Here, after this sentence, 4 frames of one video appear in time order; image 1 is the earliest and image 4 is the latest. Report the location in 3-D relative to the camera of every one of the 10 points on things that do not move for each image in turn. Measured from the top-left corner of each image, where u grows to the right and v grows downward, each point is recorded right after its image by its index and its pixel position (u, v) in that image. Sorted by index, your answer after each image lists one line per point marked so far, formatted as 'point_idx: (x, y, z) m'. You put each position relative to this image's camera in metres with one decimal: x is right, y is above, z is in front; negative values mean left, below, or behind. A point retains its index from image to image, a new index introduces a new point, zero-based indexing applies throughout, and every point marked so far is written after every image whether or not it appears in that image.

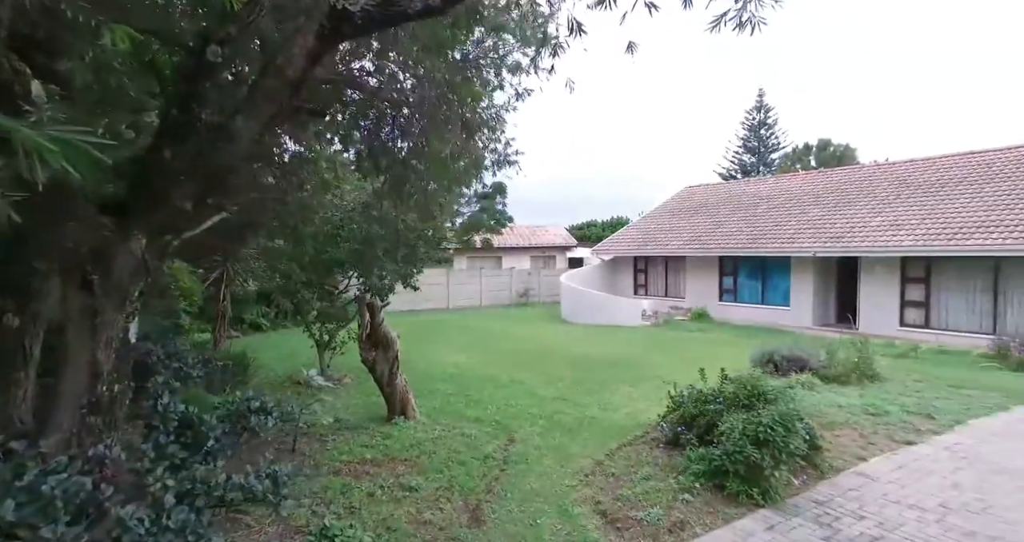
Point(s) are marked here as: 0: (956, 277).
0: (+11.0, -0.1, +15.0) m
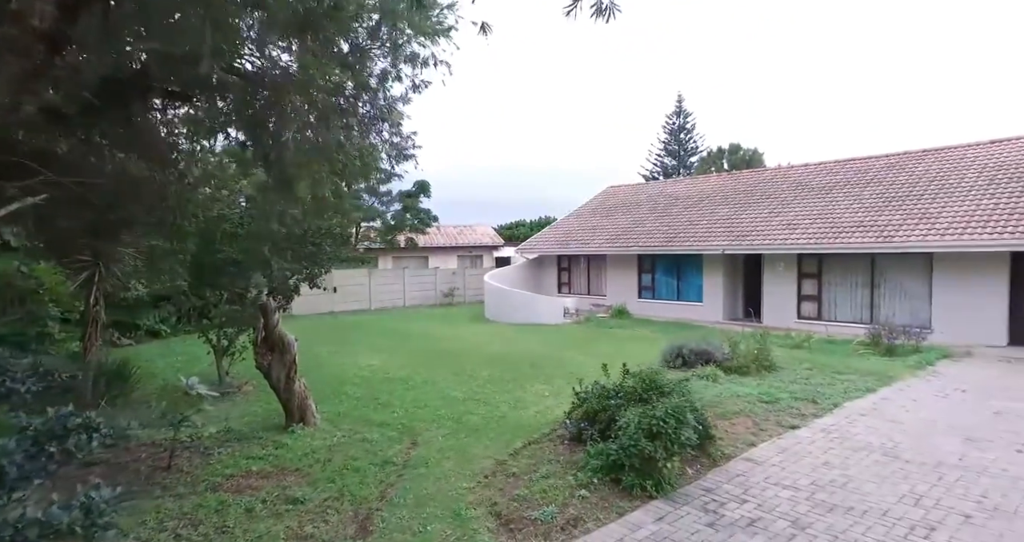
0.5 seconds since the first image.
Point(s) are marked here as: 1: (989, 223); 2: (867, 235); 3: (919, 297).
0: (+8.9, 0.0, +16.1) m
1: (+10.6, +1.0, +13.4) m
2: (+8.9, +0.9, +15.0) m
3: (+10.0, -0.6, +14.7) m
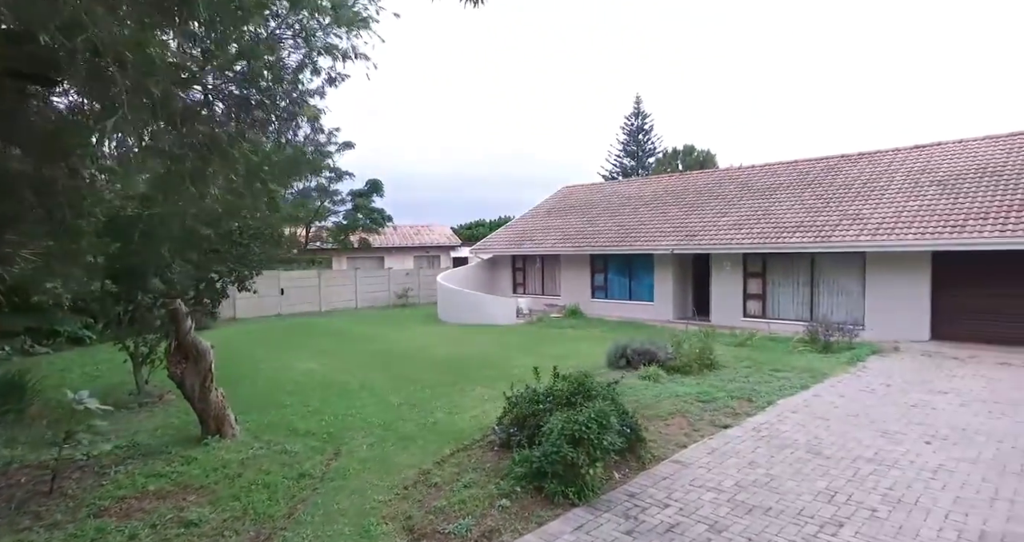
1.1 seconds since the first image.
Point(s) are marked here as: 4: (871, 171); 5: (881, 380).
0: (+7.6, 0.0, +16.5) m
1: (+9.4, +1.0, +13.9) m
2: (+7.6, +0.9, +15.5) m
3: (+8.7, -0.6, +15.2) m
4: (+10.6, +2.9, +17.6) m
5: (+6.1, -1.8, +10.0) m
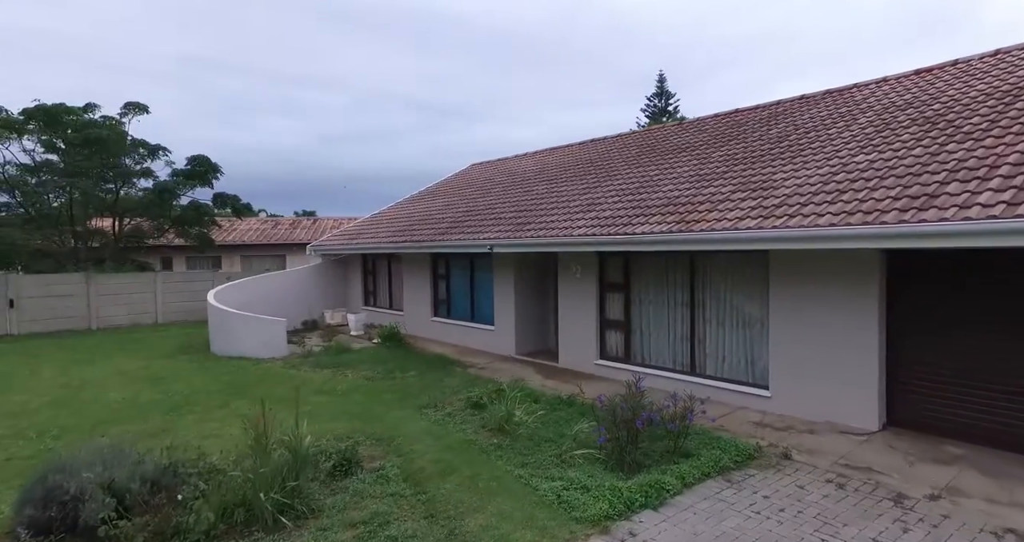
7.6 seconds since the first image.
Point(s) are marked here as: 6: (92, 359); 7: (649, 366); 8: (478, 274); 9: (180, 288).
0: (+2.4, -0.2, +9.6) m
1: (+3.9, +0.9, +6.9) m
2: (+2.3, +0.8, +8.6) m
3: (+3.4, -0.8, +8.2) m
4: (+5.5, +2.7, +10.4) m
5: (+0.3, -2.1, +3.3) m
6: (-8.8, -1.7, +12.7) m
7: (+2.3, -1.5, +9.7) m
8: (-0.7, -0.1, +13.4) m
9: (-10.0, -0.4, +17.1) m
